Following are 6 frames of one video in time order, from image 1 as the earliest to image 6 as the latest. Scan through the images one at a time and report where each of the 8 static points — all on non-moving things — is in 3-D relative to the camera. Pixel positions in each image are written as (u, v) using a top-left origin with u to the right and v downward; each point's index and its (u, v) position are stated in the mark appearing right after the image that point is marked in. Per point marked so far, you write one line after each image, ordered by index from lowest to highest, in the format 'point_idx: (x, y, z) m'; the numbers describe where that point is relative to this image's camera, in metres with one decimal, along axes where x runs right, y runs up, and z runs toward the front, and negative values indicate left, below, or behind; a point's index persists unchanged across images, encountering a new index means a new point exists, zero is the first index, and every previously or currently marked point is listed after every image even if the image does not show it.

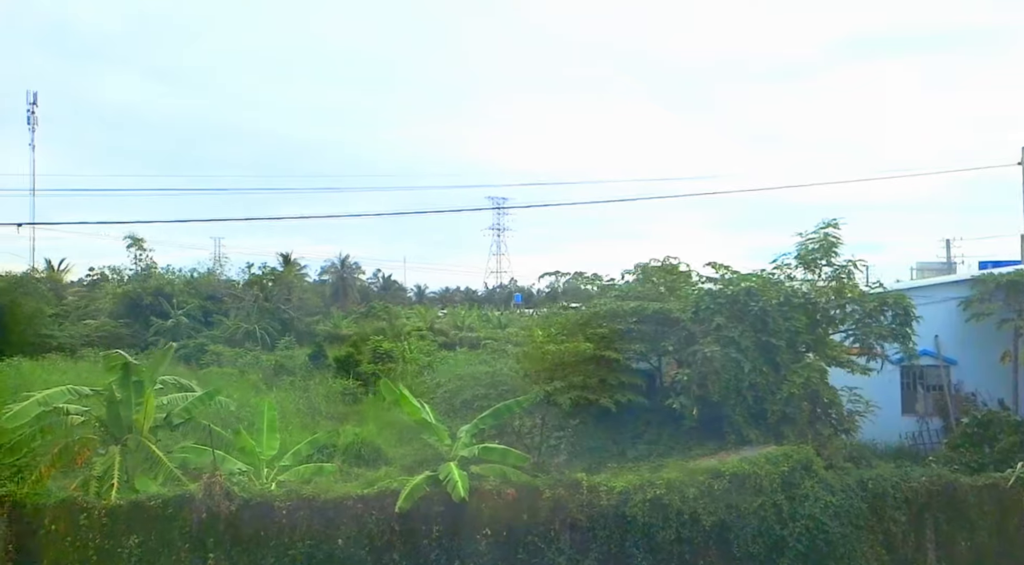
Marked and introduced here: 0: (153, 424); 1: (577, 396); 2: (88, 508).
0: (-4.2, -1.7, +11.5) m
1: (+0.9, -1.5, +12.8) m
2: (-4.1, -2.2, +9.4) m
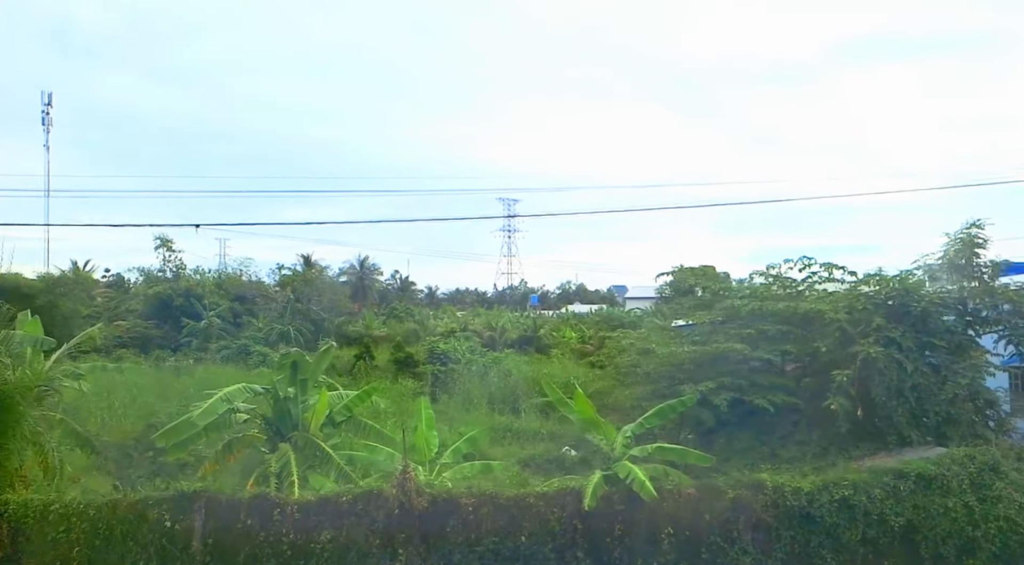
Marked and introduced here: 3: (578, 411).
0: (-2.3, -1.7, +11.7) m
1: (+2.9, -1.5, +12.8) m
2: (-2.3, -2.2, +9.6) m
3: (+0.8, -1.5, +11.3) m
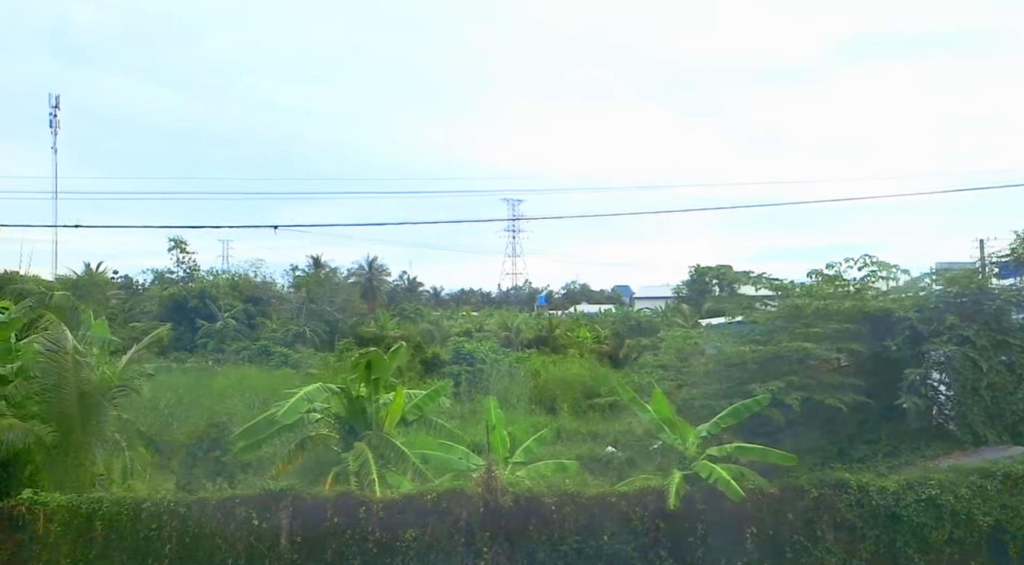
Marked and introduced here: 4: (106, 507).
0: (-1.4, -1.7, +11.8) m
1: (+3.8, -1.5, +12.7) m
2: (-1.5, -2.2, +9.7) m
3: (+1.6, -1.5, +11.3) m
4: (-3.9, -2.2, +9.5) m
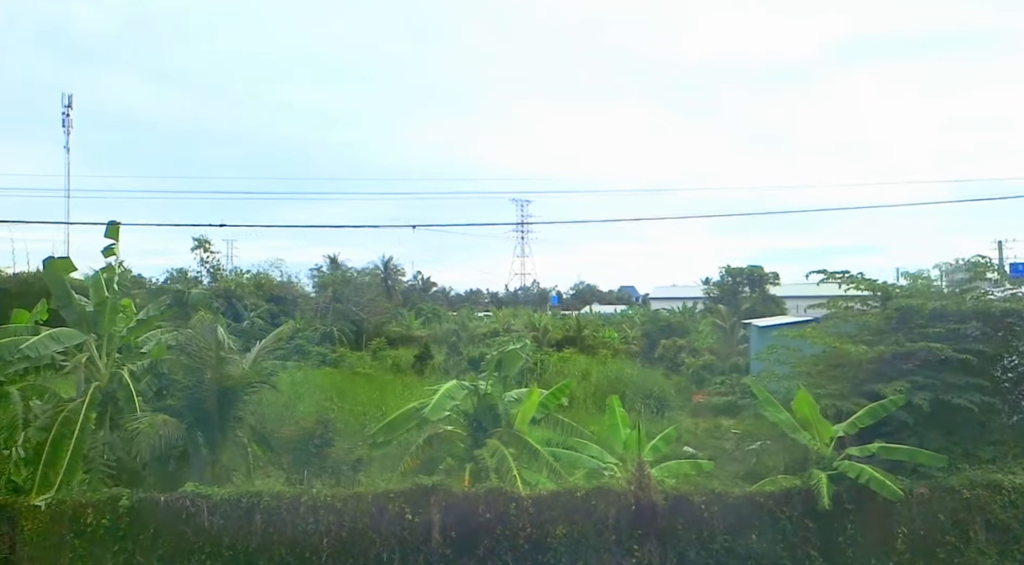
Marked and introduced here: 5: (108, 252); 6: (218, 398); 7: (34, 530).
0: (+0.2, -1.7, +11.9) m
1: (+5.4, -1.5, +12.7) m
2: (0.0, -2.2, +9.8) m
3: (+3.2, -1.5, +11.3) m
4: (-2.4, -2.2, +9.7) m
5: (-5.2, +0.4, +12.5) m
6: (-3.6, -1.4, +11.8) m
7: (-4.6, -2.4, +9.4) m
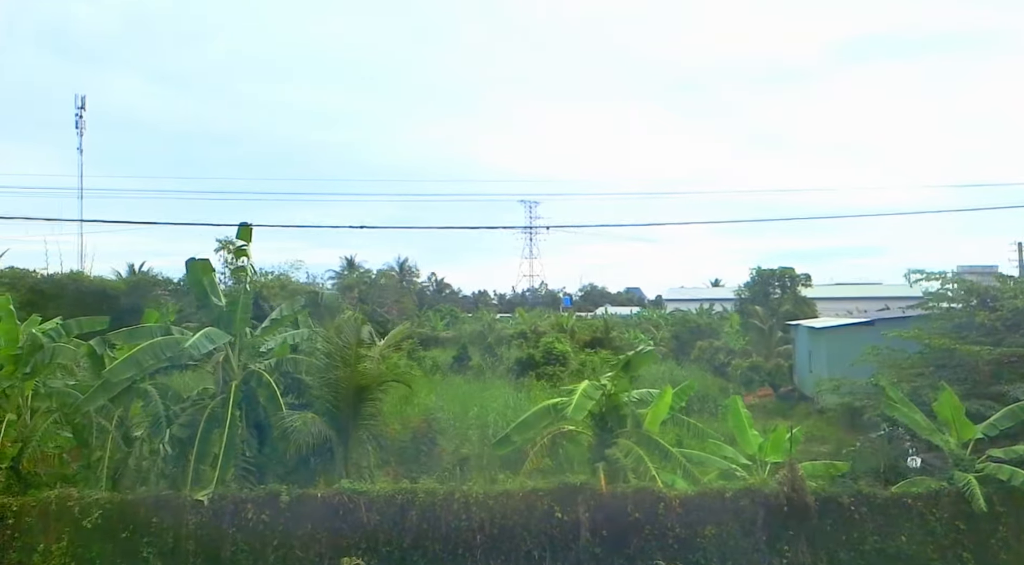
0: (+1.8, -1.7, +12.0) m
1: (+7.0, -1.5, +12.5) m
2: (+1.5, -2.2, +9.9) m
3: (+4.8, -1.5, +11.3) m
4: (-0.9, -2.2, +9.8) m
5: (-3.6, +0.4, +12.7) m
6: (-2.0, -1.4, +12.0) m
7: (-3.1, -2.4, +9.7) m
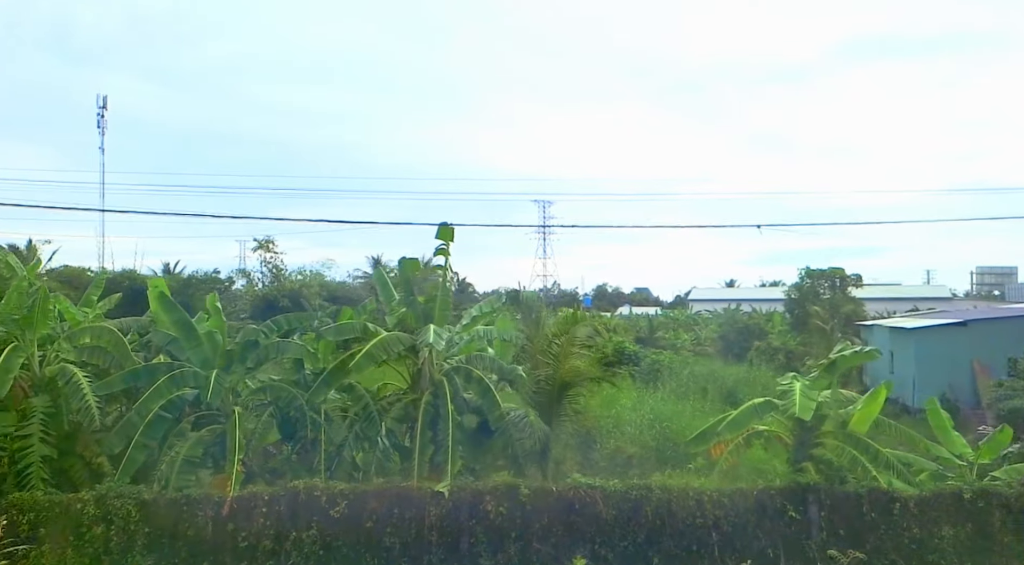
0: (+4.3, -1.7, +11.9) m
1: (+9.5, -1.5, +12.2) m
2: (+3.9, -2.2, +9.9) m
3: (+7.2, -1.5, +11.1) m
4: (+1.4, -2.2, +9.9) m
5: (-1.0, +0.4, +13.0) m
6: (+0.5, -1.4, +12.2) m
7: (-0.8, -2.4, +9.9) m
